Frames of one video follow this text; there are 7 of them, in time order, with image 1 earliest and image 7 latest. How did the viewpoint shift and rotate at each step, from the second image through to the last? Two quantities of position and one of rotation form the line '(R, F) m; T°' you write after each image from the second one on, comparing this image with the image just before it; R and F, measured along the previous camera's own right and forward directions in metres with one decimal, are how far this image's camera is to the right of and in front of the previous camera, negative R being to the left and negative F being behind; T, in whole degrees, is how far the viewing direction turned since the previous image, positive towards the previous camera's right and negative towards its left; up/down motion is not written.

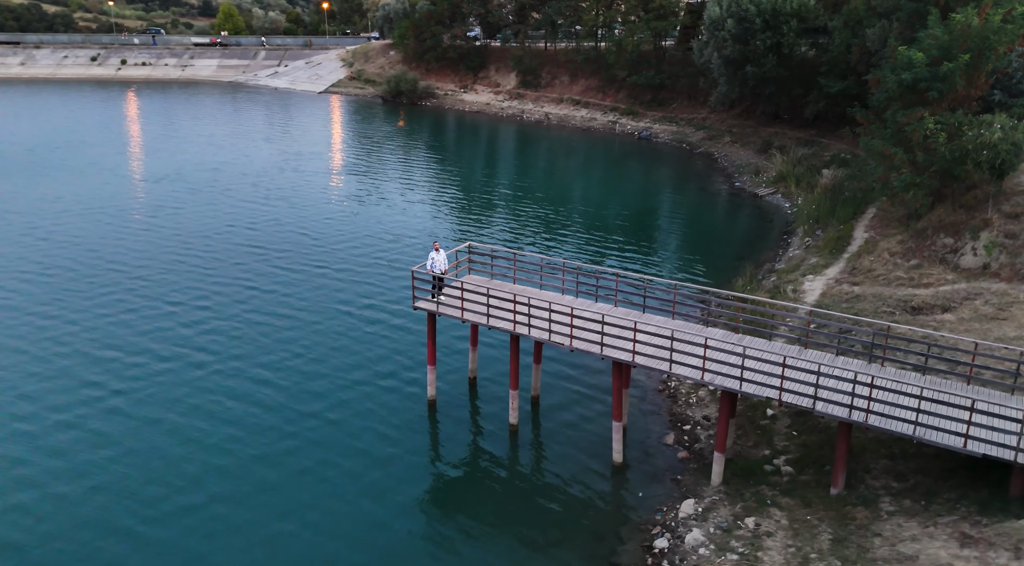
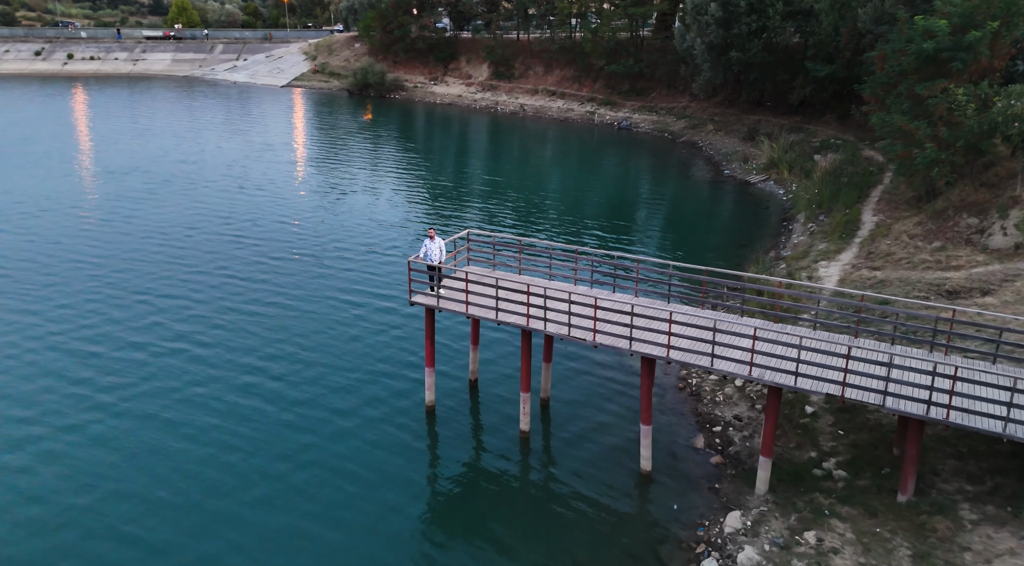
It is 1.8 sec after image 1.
(-1.6, +4.2) m; +2°
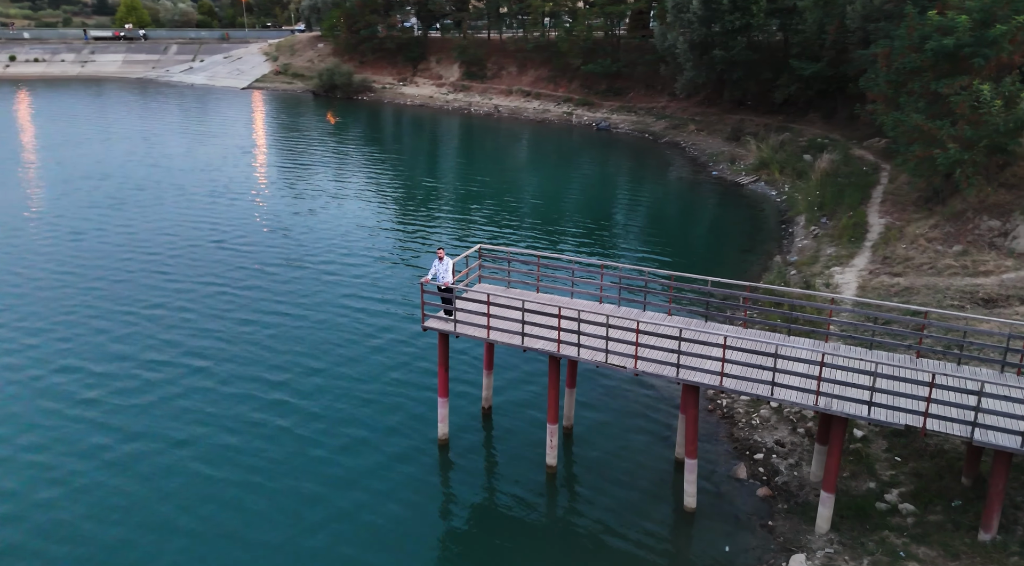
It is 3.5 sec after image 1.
(-2.0, +3.1) m; +3°
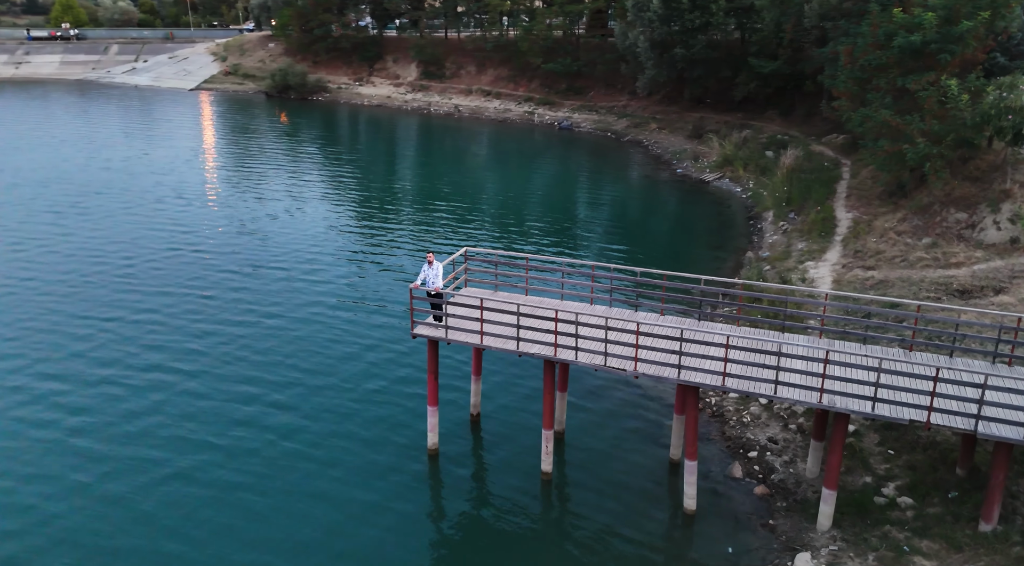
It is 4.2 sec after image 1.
(-1.2, +0.5) m; +3°
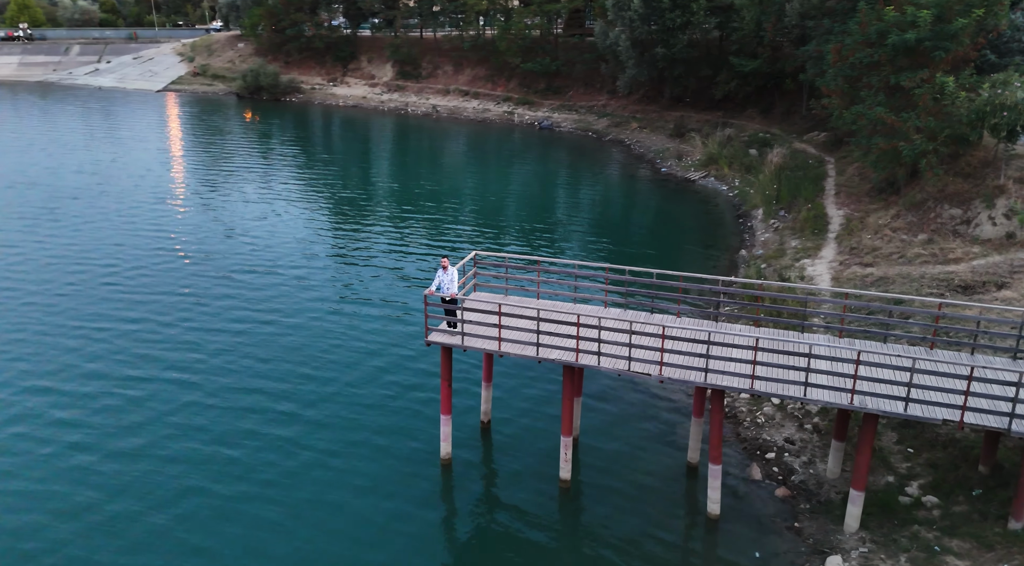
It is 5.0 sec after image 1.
(-1.5, +0.7) m; +2°
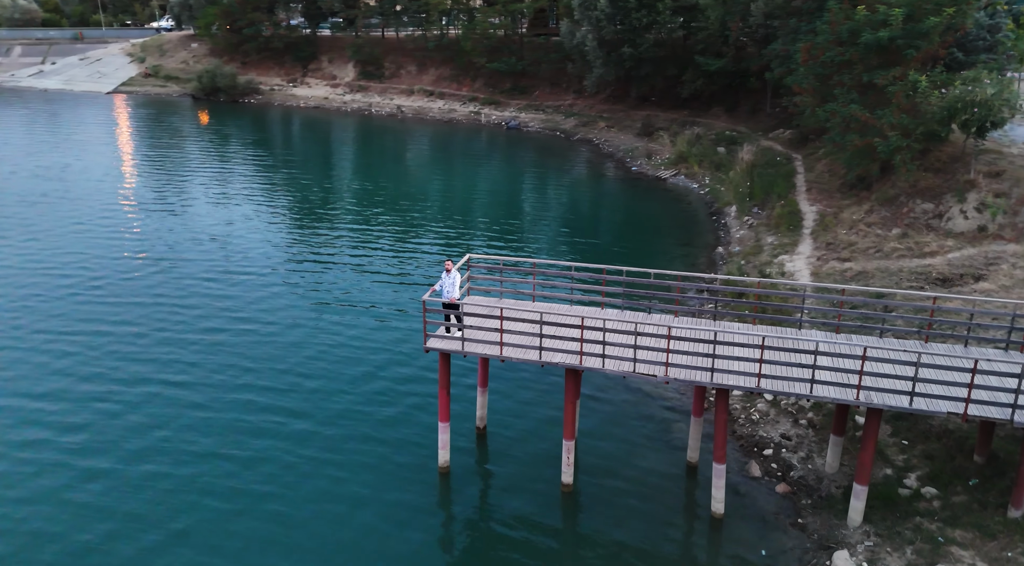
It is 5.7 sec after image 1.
(-1.3, +0.2) m; +3°
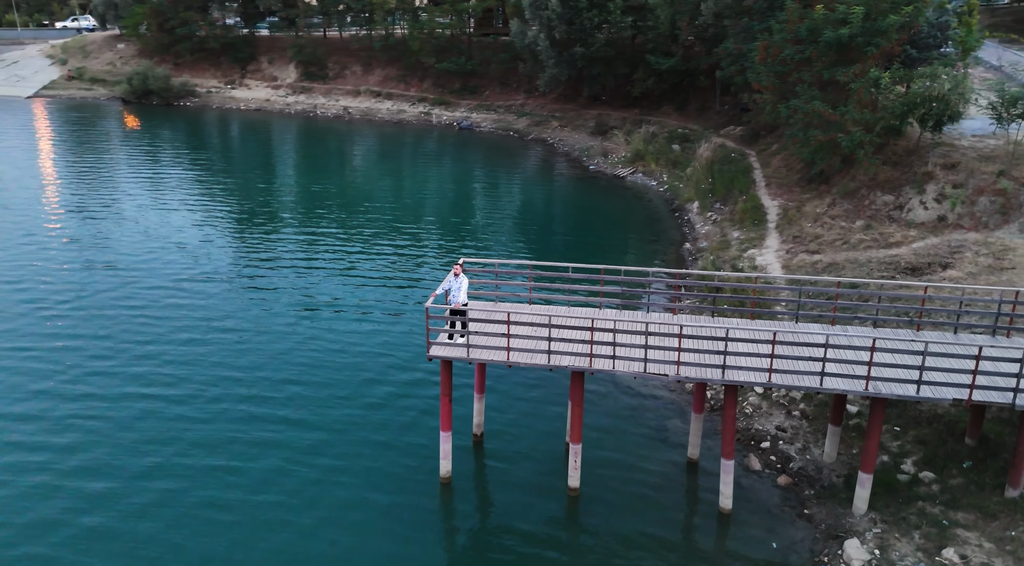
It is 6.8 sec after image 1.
(-2.1, +0.2) m; +4°
